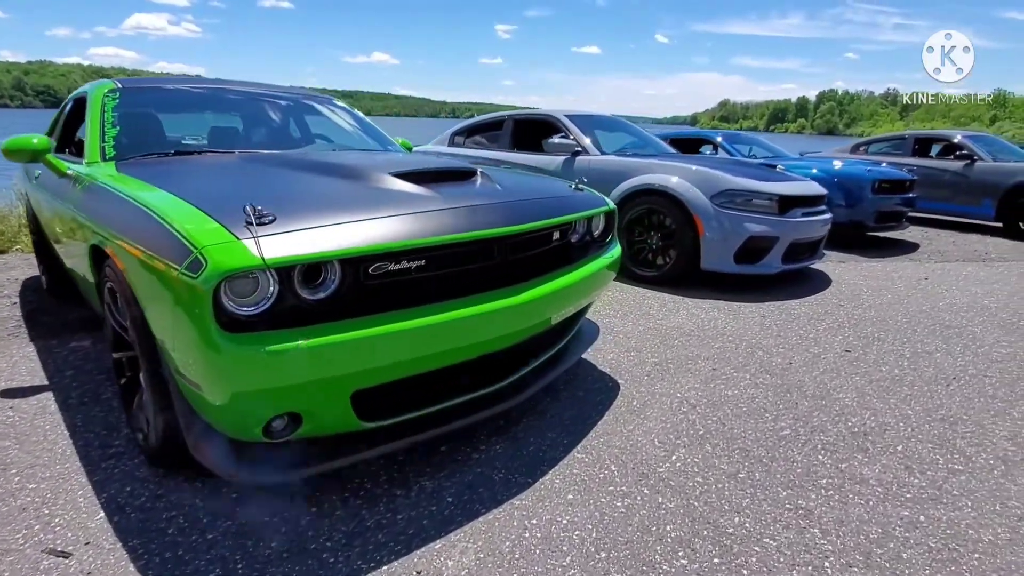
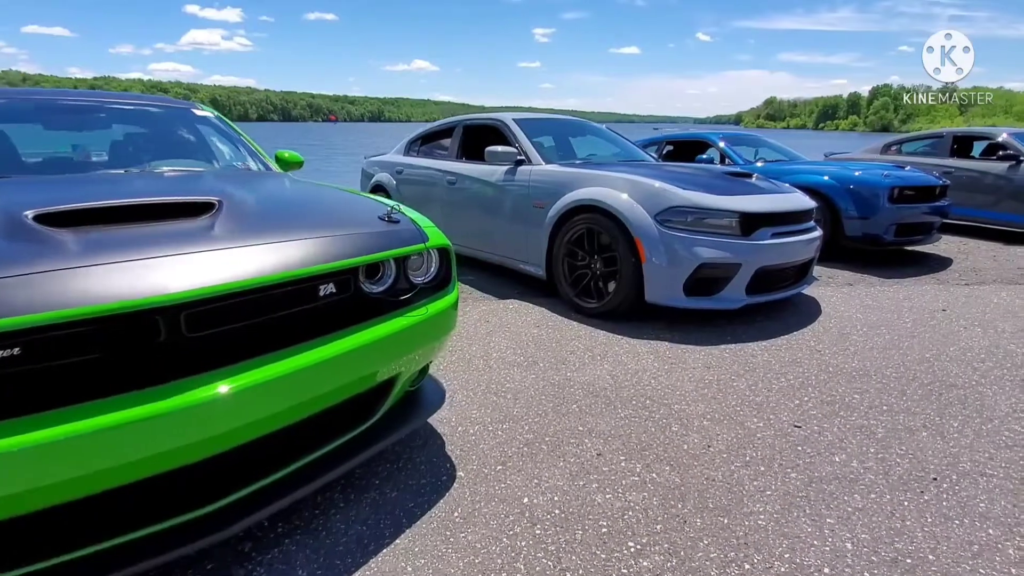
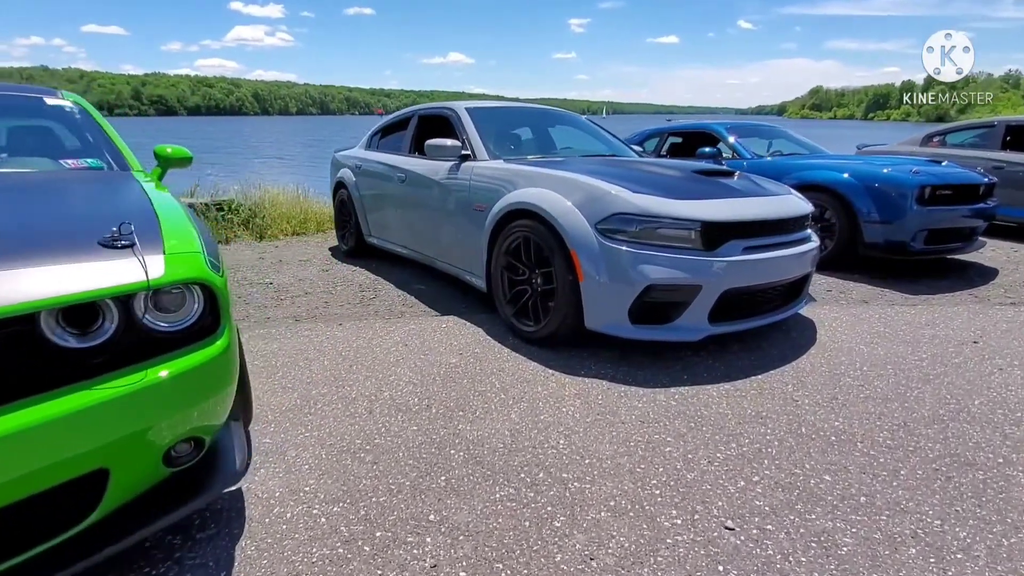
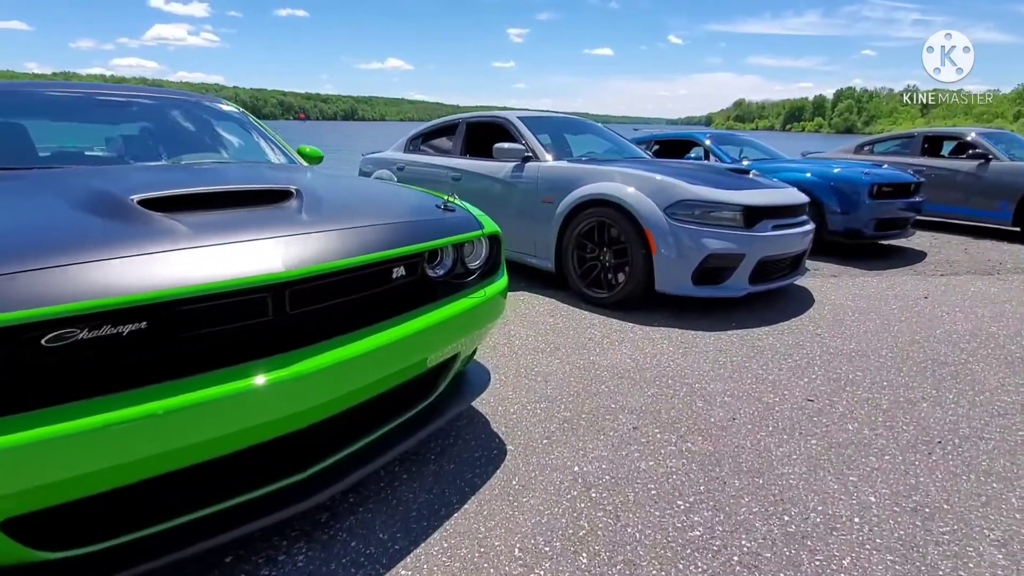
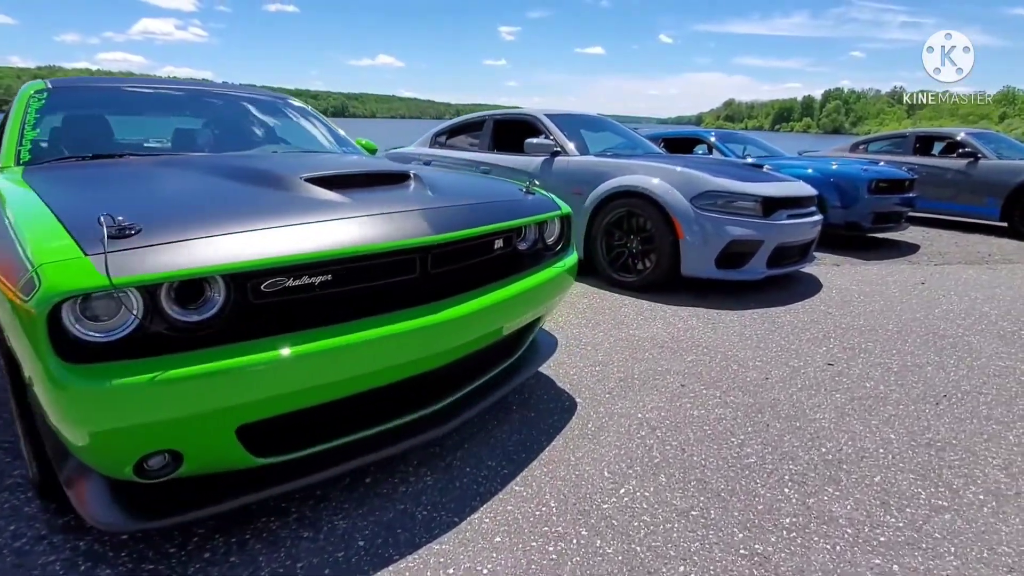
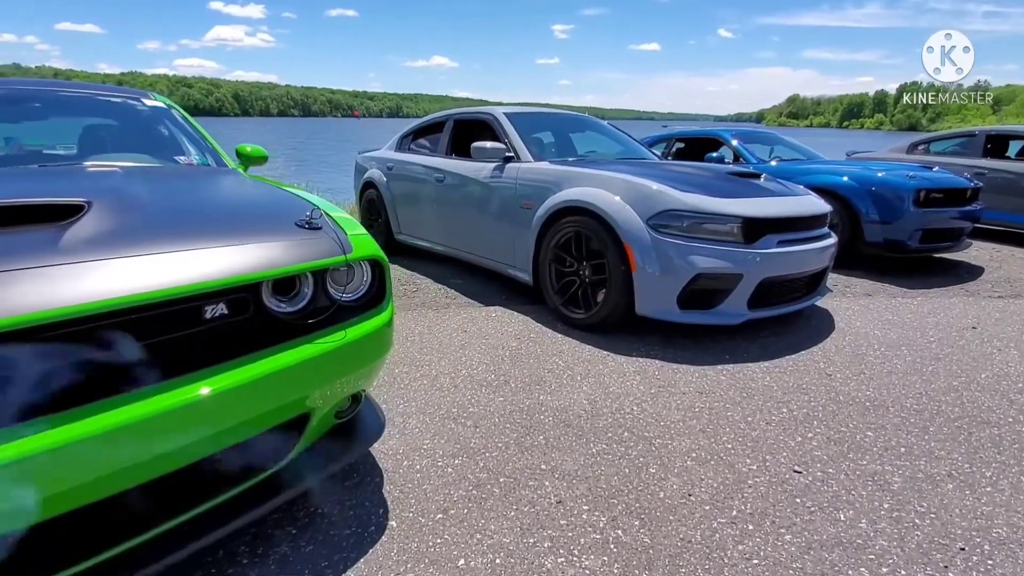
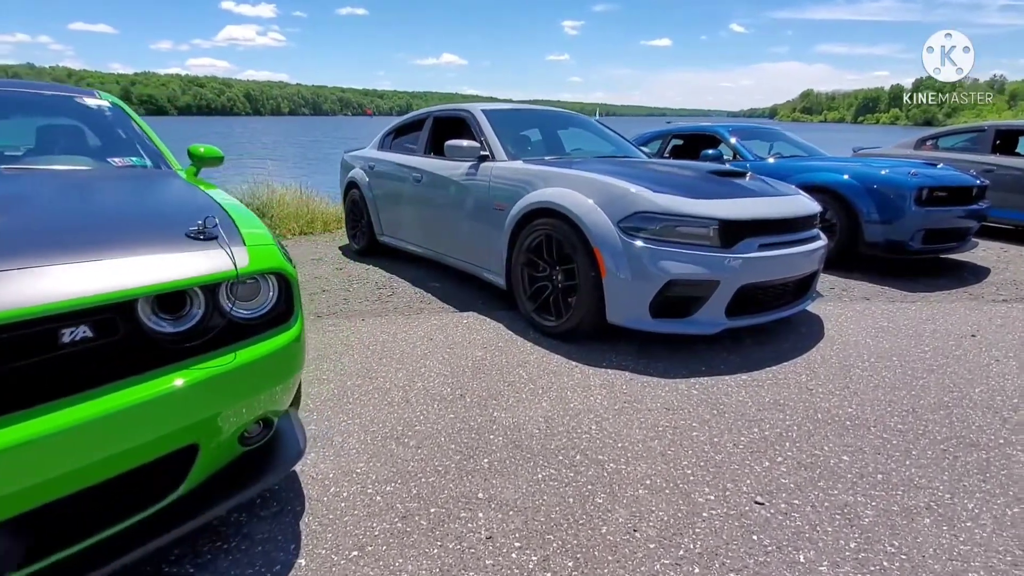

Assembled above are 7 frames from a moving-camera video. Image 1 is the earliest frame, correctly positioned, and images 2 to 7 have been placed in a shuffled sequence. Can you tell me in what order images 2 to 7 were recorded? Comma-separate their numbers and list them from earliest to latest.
5, 4, 2, 6, 7, 3
